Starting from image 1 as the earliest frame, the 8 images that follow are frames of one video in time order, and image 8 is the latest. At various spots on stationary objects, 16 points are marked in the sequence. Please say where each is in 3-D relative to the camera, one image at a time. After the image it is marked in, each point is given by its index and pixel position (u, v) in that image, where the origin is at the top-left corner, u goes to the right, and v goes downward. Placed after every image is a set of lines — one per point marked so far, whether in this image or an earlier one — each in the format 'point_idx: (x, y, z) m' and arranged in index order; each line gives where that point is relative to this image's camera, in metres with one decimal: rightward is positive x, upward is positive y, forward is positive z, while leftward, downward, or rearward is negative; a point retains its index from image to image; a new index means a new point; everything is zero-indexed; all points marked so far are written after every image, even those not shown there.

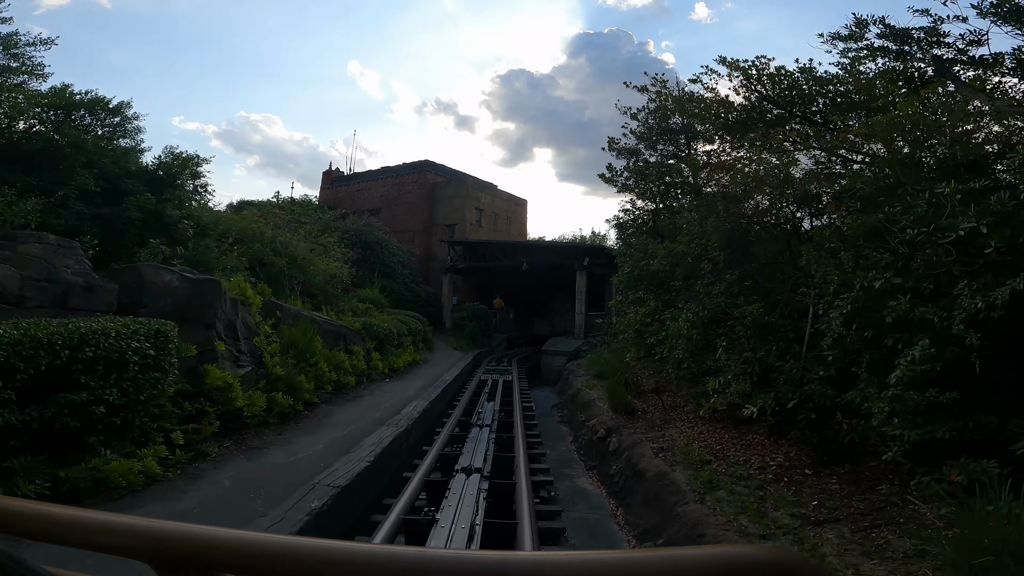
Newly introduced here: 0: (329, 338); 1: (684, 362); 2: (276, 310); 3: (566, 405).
0: (-3.2, -0.9, +10.1) m
1: (+2.6, -1.1, +9.0) m
2: (-3.9, -0.4, +9.5) m
3: (+1.3, -2.9, +14.4) m
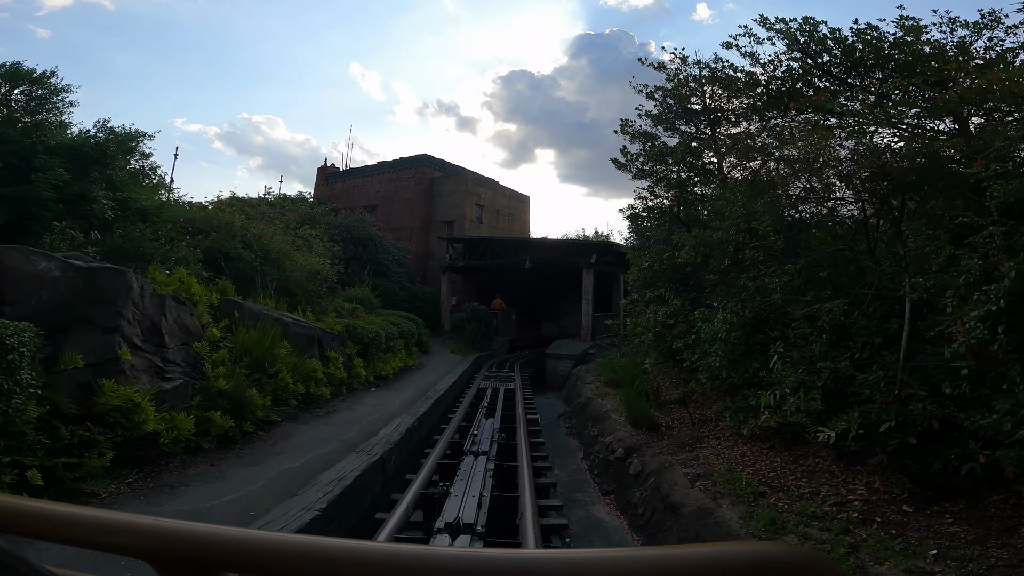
0: (-3.2, -0.8, +8.6) m
1: (+2.7, -1.1, +7.5) m
2: (-3.8, -0.3, +8.0) m
3: (+1.4, -2.8, +12.9) m
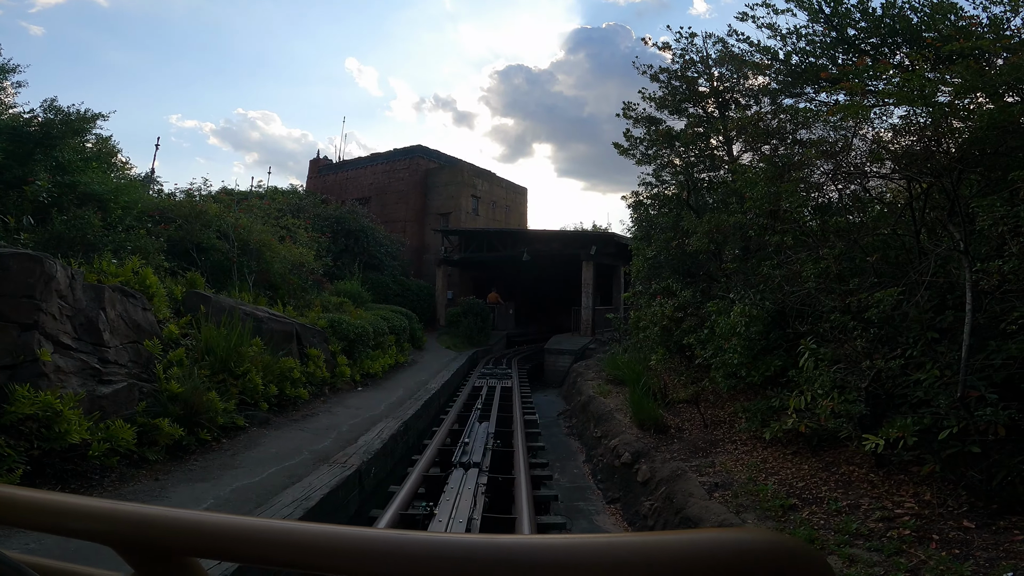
0: (-3.2, -0.7, +7.9) m
1: (+2.6, -0.9, +6.8) m
2: (-3.9, -0.2, +7.3) m
3: (+1.3, -2.6, +12.2) m
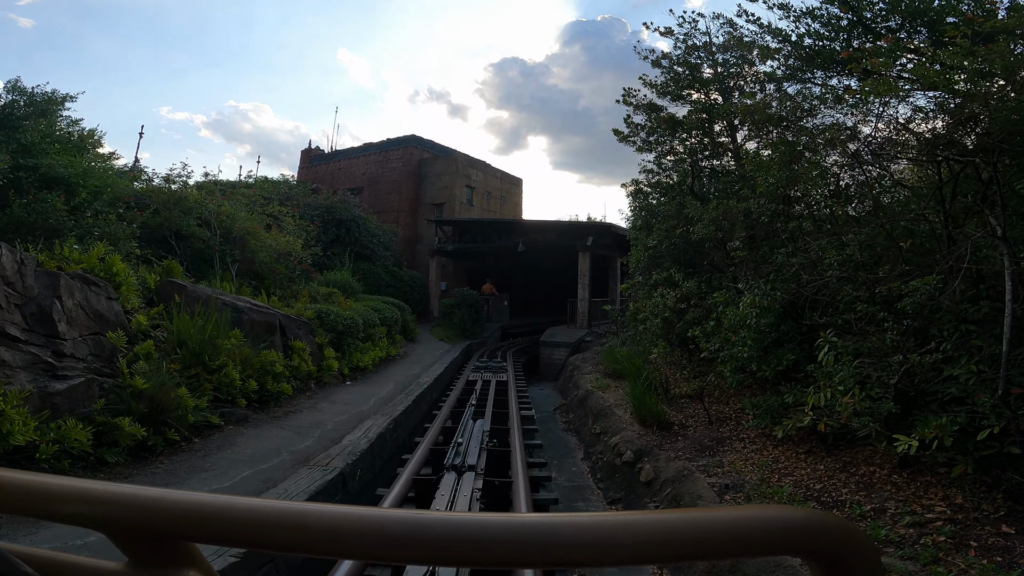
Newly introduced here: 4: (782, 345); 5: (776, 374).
0: (-3.3, -0.6, +7.5) m
1: (+2.6, -0.8, +6.4) m
2: (-3.9, -0.1, +6.8) m
3: (+1.2, -2.5, +11.8) m
4: (+2.9, -0.6, +6.3) m
5: (+2.8, -0.9, +6.2) m
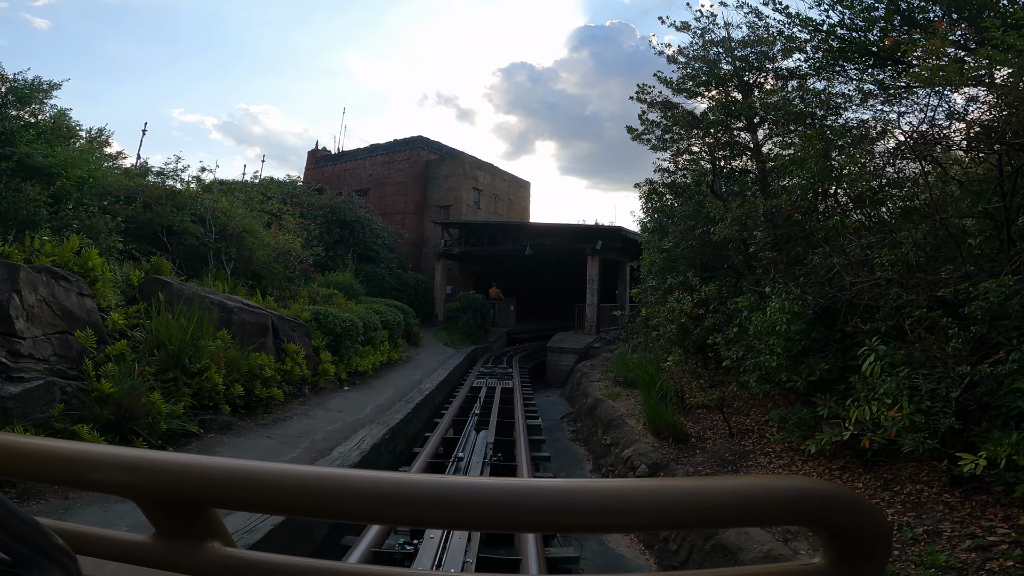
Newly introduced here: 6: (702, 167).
0: (-3.2, -0.5, +7.0) m
1: (+2.6, -0.9, +5.9) m
2: (-3.8, 0.0, +6.4) m
3: (+1.3, -2.5, +11.3) m
4: (+3.0, -0.7, +5.8) m
5: (+2.9, -0.9, +5.7) m
6: (+3.3, +2.1, +10.3) m
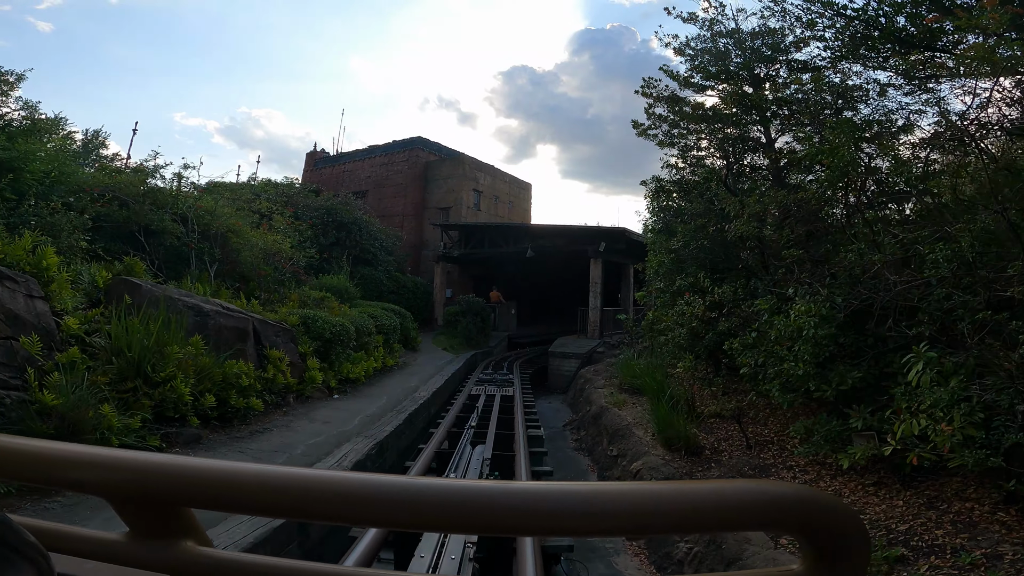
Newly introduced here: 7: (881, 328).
0: (-3.2, -0.6, +6.5) m
1: (+2.6, -0.9, +5.3) m
2: (-3.9, -0.1, +5.9) m
3: (+1.3, -2.6, +10.8) m
4: (+3.0, -0.7, +5.3) m
5: (+2.9, -0.9, +5.2) m
6: (+3.3, +2.1, +9.8) m
7: (+3.2, -0.4, +5.2) m
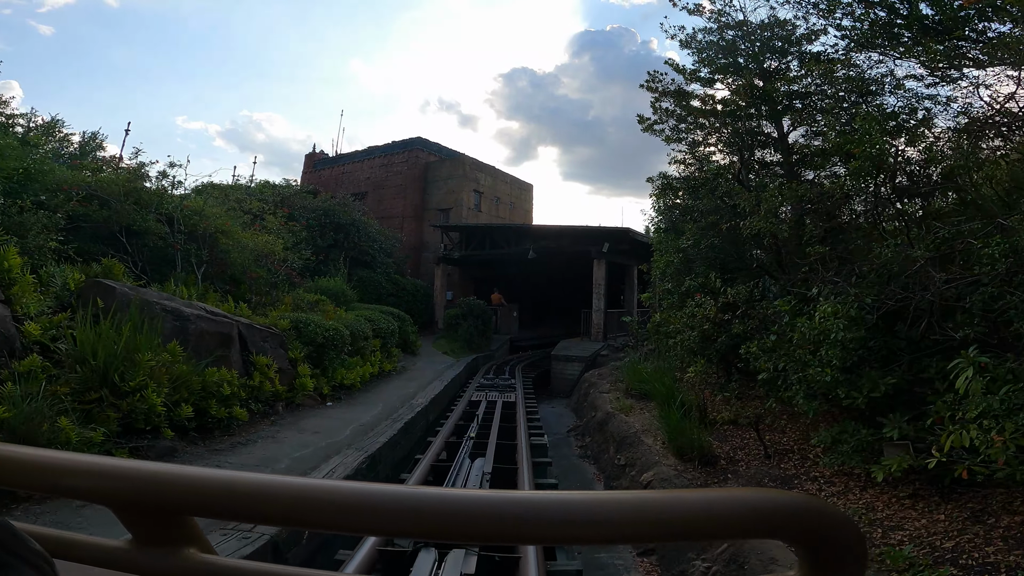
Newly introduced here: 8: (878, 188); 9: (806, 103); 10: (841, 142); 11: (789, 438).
0: (-3.2, -0.6, +6.1) m
1: (+2.7, -0.9, +4.9) m
2: (-3.8, -0.1, +5.5) m
3: (+1.4, -2.6, +10.4) m
4: (+3.0, -0.7, +4.8) m
5: (+2.9, -0.9, +4.7) m
6: (+3.4, +2.1, +9.4) m
7: (+3.2, -0.4, +4.8) m
8: (+3.1, +0.9, +5.4) m
9: (+3.9, +2.7, +8.3) m
10: (+3.3, +1.6, +6.3) m
11: (+3.1, -1.7, +6.5) m
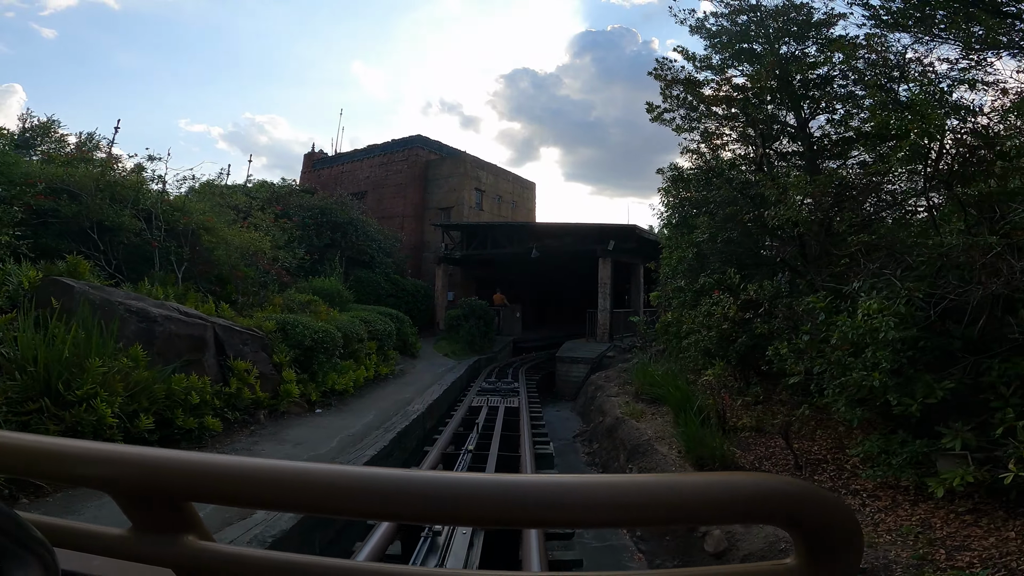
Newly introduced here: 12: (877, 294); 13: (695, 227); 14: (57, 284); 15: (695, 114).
0: (-3.1, -0.6, +5.6) m
1: (+2.7, -0.8, +4.3) m
2: (-3.8, -0.1, +4.9) m
3: (+1.4, -2.6, +9.8) m
4: (+3.0, -0.6, +4.3) m
5: (+2.9, -0.9, +4.2) m
6: (+3.4, +2.1, +8.8) m
7: (+3.3, -0.3, +4.2) m
8: (+3.1, +1.0, +4.8) m
9: (+4.0, +2.7, +7.7) m
10: (+3.3, +1.7, +5.7) m
11: (+3.1, -1.6, +5.9) m
12: (+2.8, 0.0, +4.4) m
13: (+2.8, +0.9, +9.0) m
14: (-3.9, 0.0, +5.0) m
15: (+3.0, +2.9, +9.5) m
